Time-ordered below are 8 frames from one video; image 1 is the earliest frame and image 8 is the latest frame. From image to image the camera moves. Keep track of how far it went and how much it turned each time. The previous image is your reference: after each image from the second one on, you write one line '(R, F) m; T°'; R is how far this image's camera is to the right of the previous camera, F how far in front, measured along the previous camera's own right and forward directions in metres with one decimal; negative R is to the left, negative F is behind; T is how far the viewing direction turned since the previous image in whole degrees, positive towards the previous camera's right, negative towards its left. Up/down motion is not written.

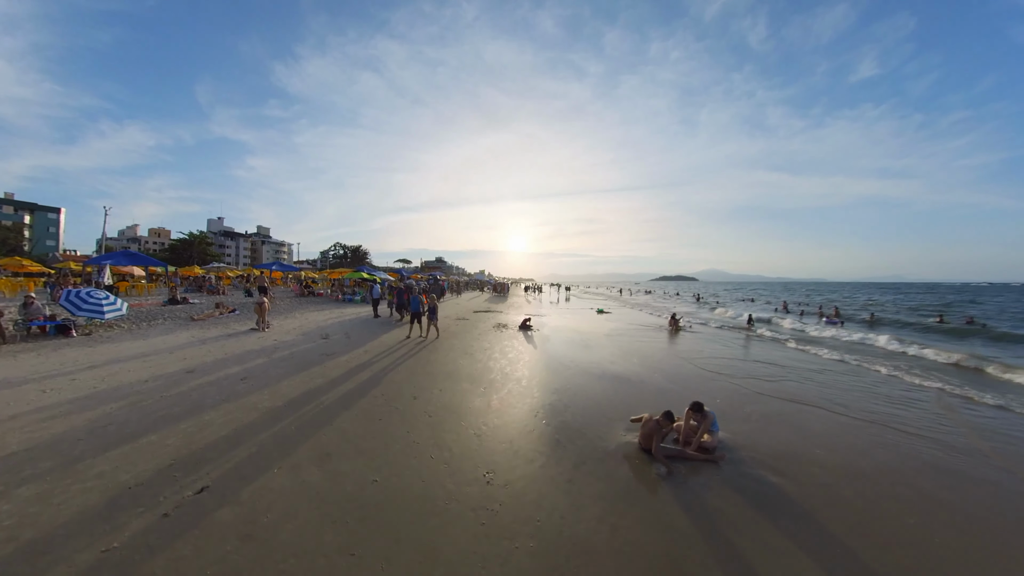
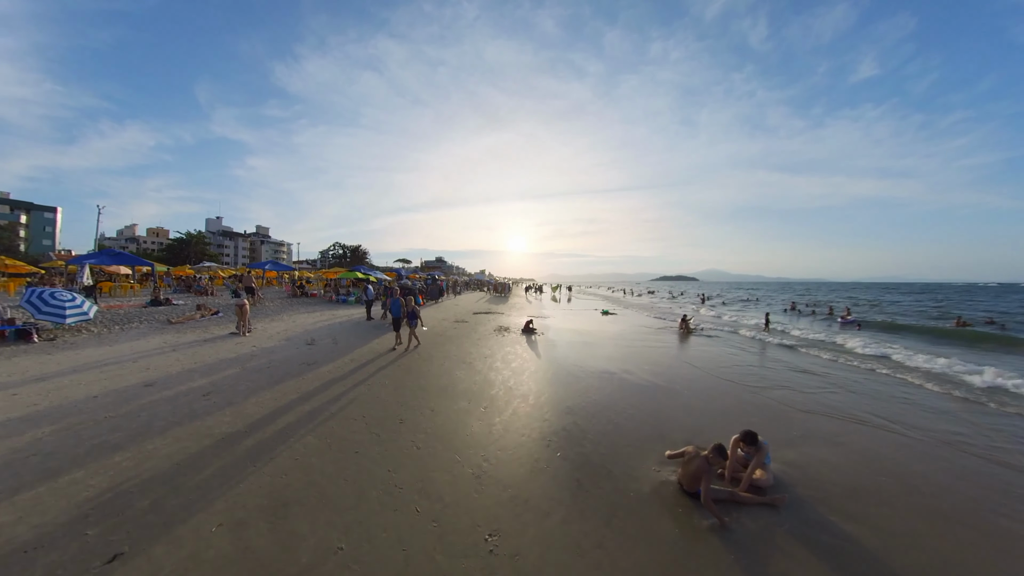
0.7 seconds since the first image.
(-0.1, +1.1) m; 0°
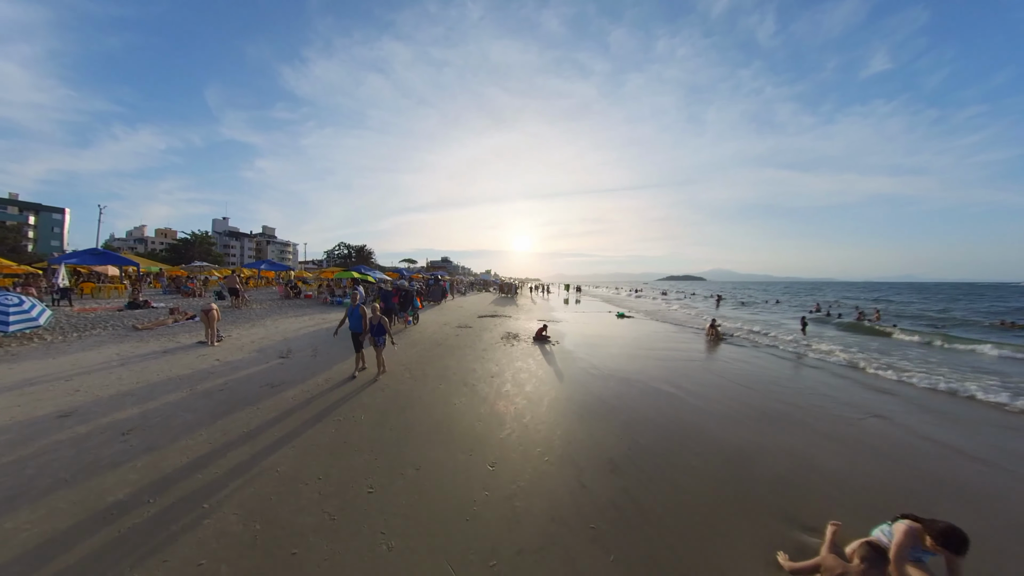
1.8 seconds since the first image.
(-0.1, +1.8) m; -1°
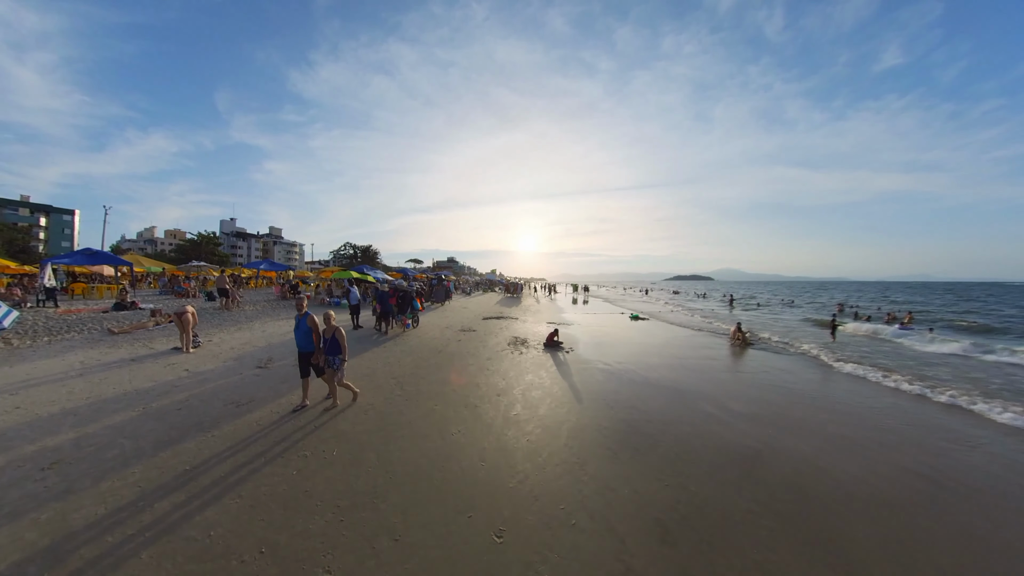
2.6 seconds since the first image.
(-0.1, +1.2) m; -1°
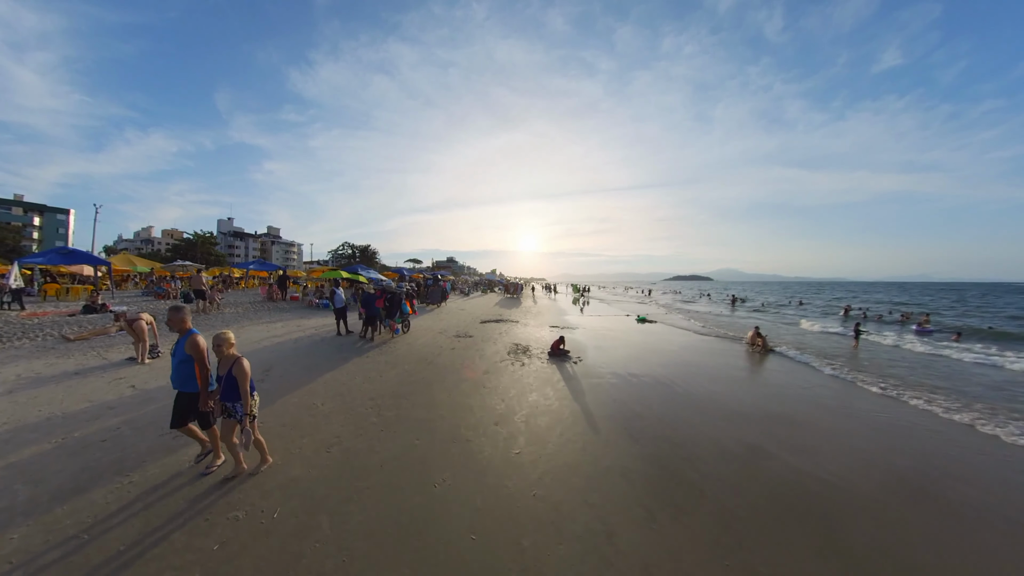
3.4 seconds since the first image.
(0.0, +1.1) m; 0°
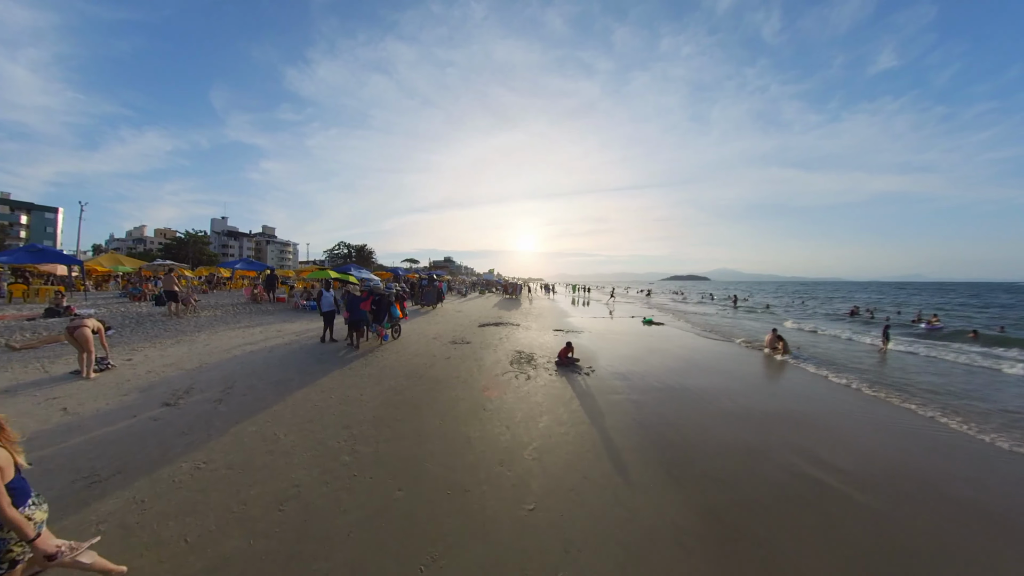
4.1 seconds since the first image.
(-0.1, +1.1) m; 0°
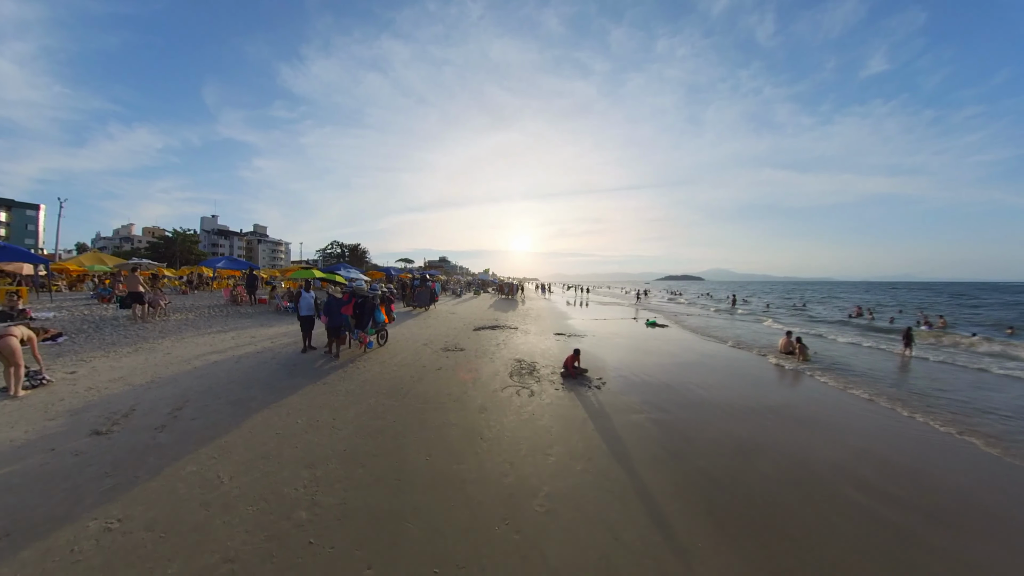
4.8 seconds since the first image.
(-0.1, +1.0) m; +1°
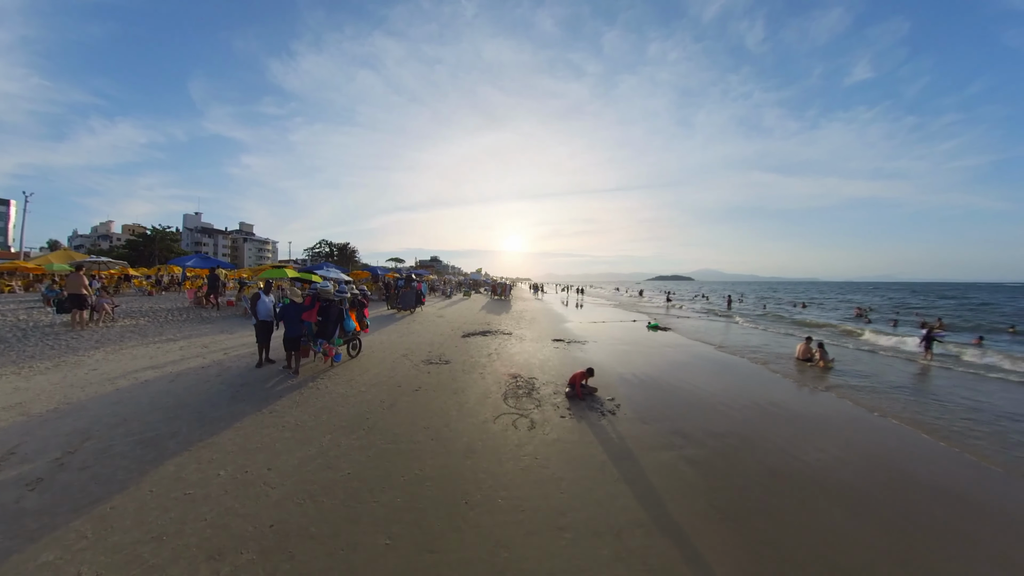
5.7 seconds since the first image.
(-0.1, +1.2) m; +1°
